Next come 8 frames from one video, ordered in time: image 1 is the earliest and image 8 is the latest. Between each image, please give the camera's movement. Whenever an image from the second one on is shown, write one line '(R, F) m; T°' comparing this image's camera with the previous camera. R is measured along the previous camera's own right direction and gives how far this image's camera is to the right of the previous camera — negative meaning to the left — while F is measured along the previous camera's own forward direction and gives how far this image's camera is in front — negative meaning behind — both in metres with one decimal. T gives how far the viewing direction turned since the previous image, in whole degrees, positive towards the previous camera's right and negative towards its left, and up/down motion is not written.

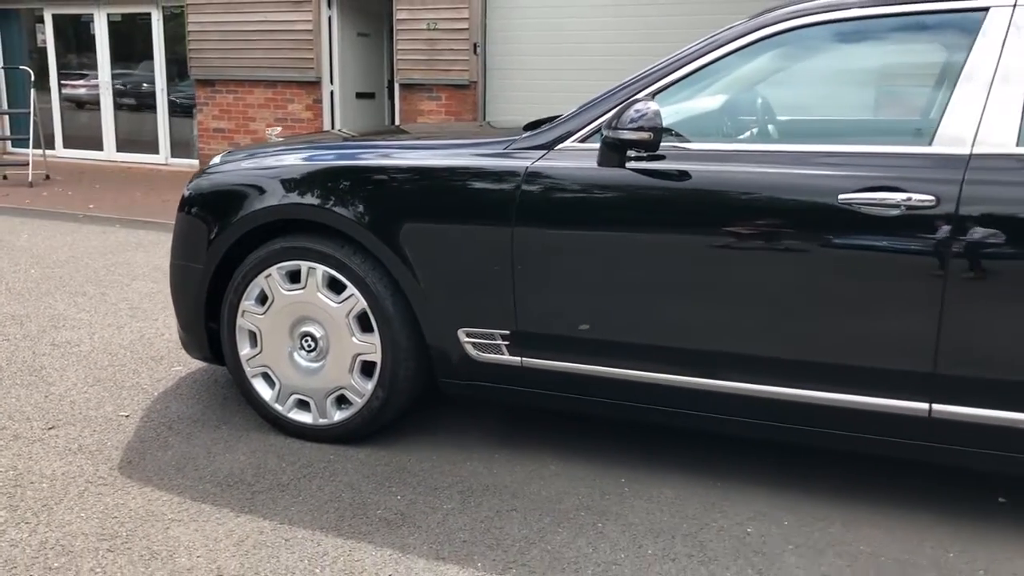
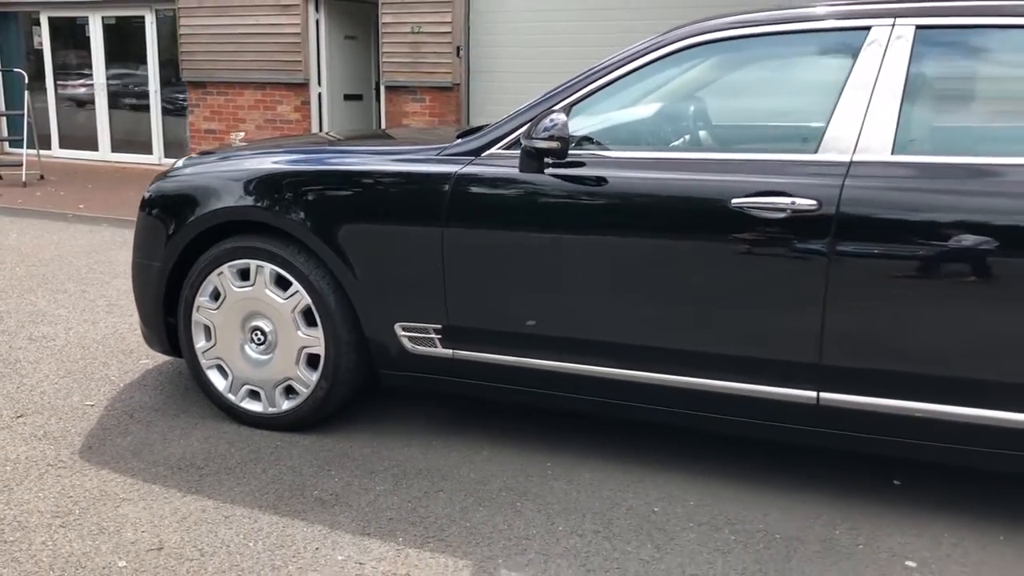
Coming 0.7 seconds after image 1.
(+0.3, -0.2) m; 0°
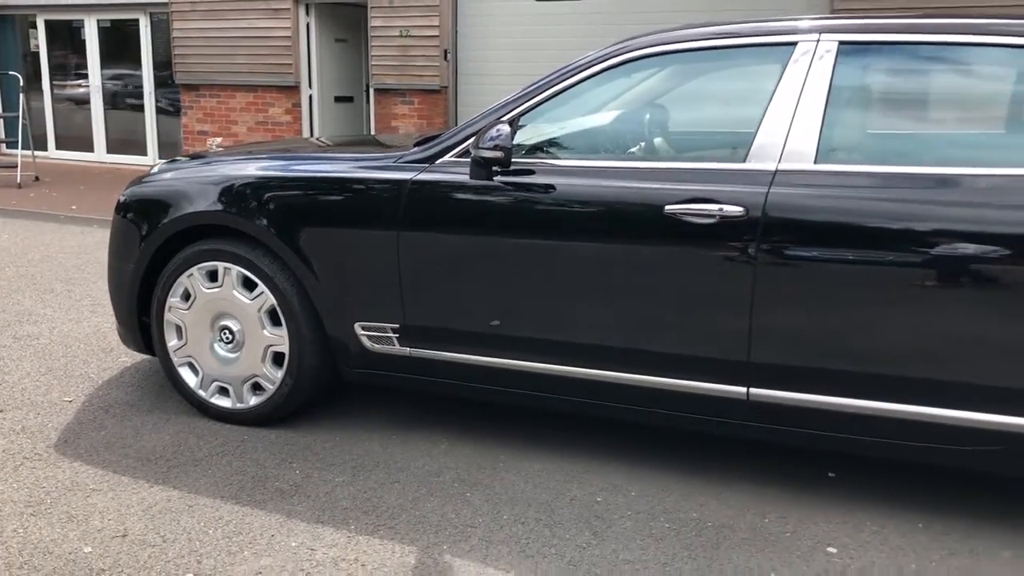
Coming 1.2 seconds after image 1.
(+0.2, -0.2) m; 0°
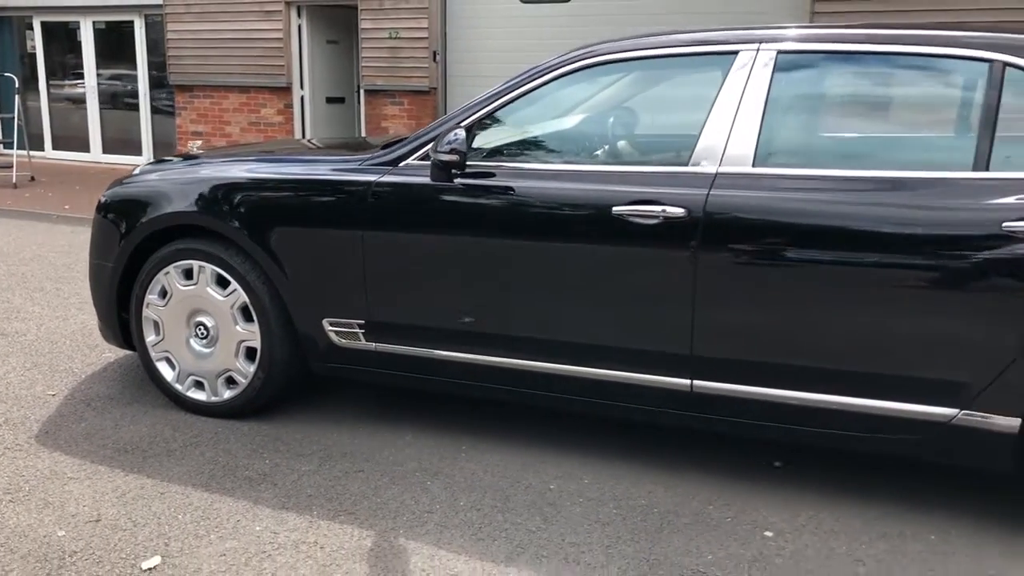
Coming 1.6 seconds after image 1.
(+0.2, -0.2) m; 0°
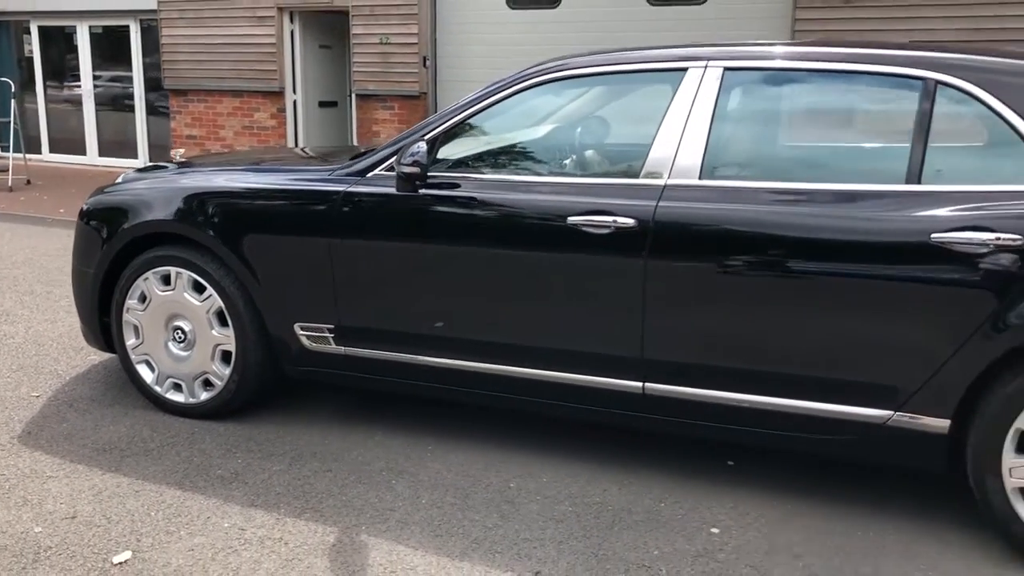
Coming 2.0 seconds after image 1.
(+0.2, -0.1) m; 0°
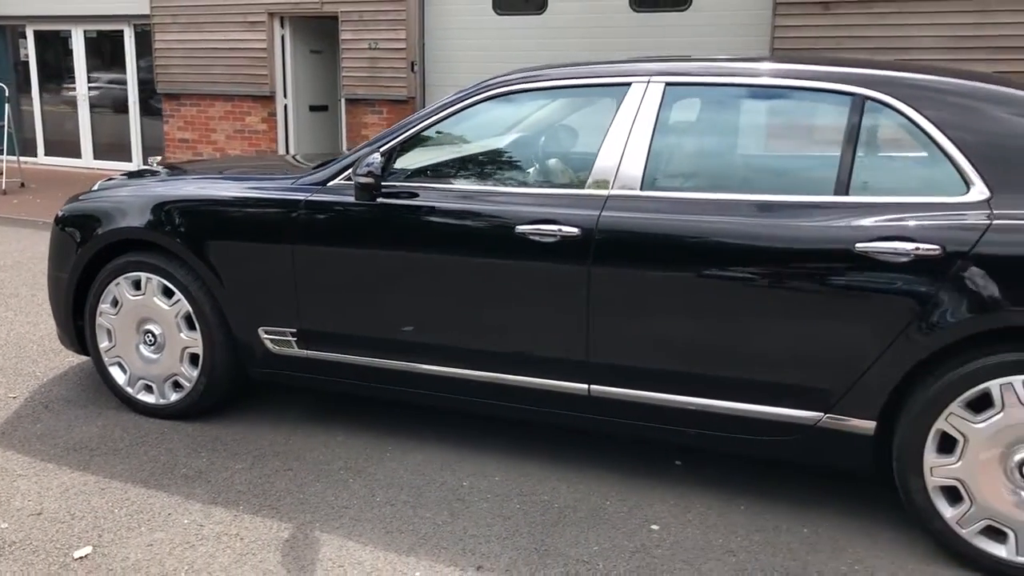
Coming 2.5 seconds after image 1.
(+0.2, -0.1) m; 0°
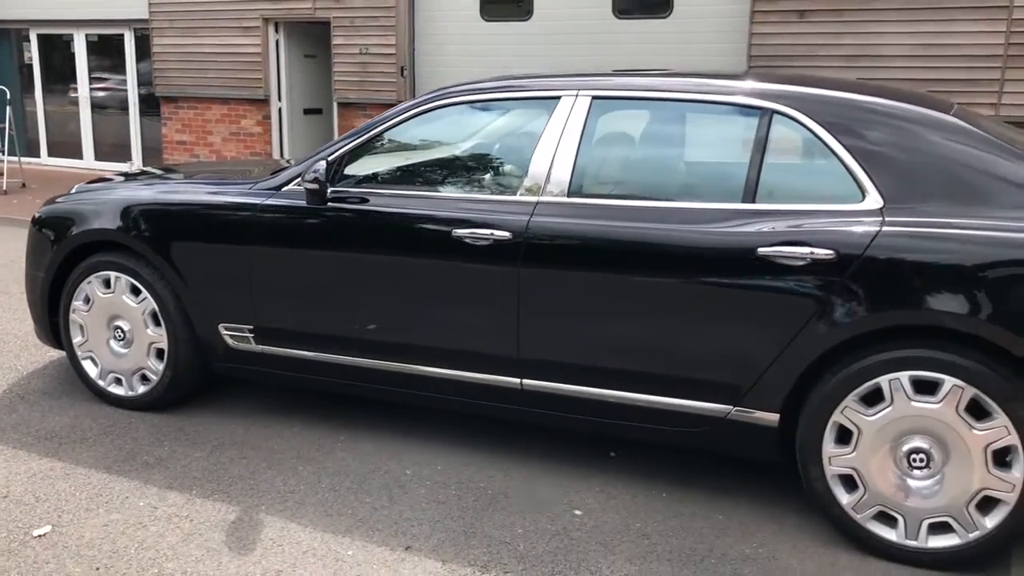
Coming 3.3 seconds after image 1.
(+0.3, -0.2) m; -1°
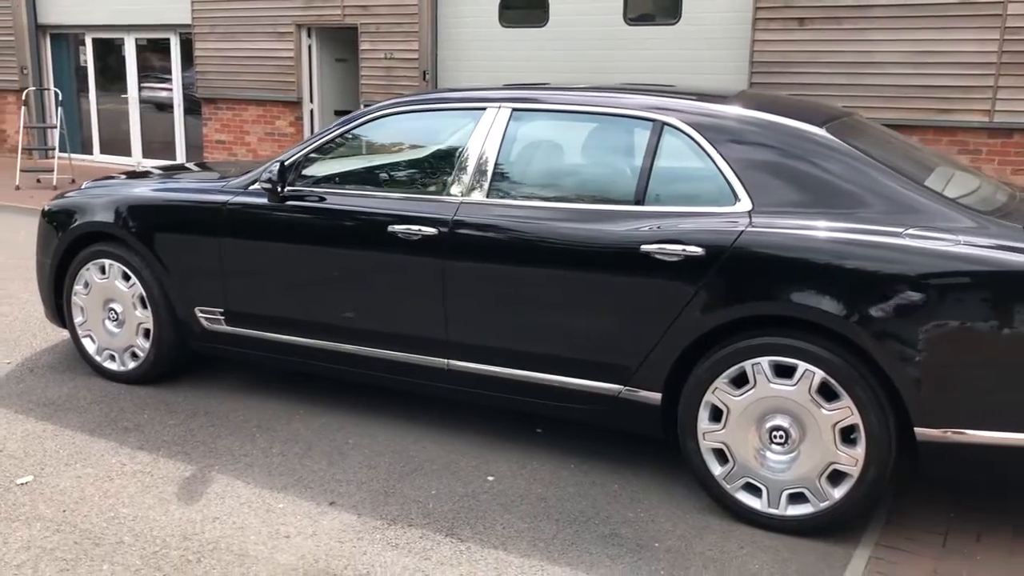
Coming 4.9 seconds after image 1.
(+0.6, -0.4) m; -3°
